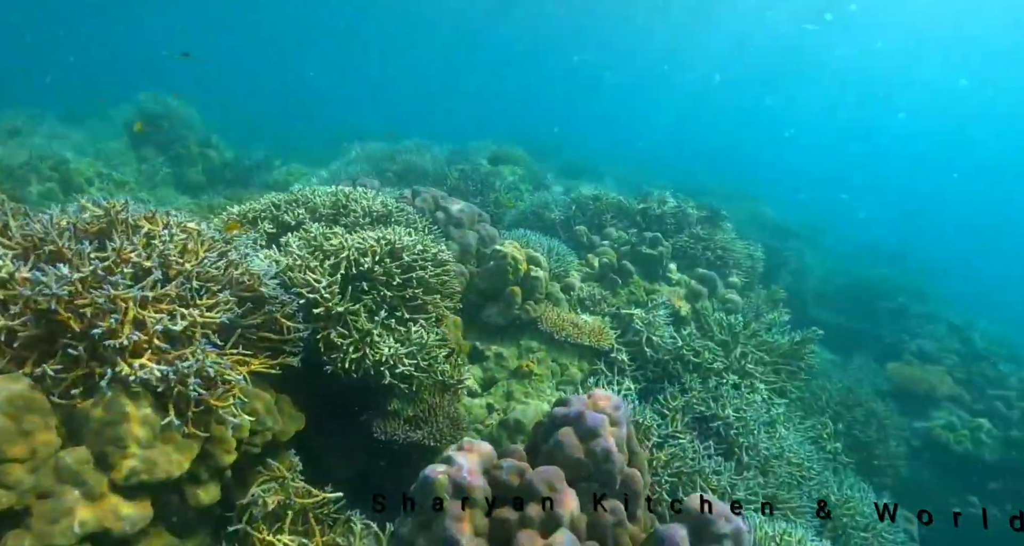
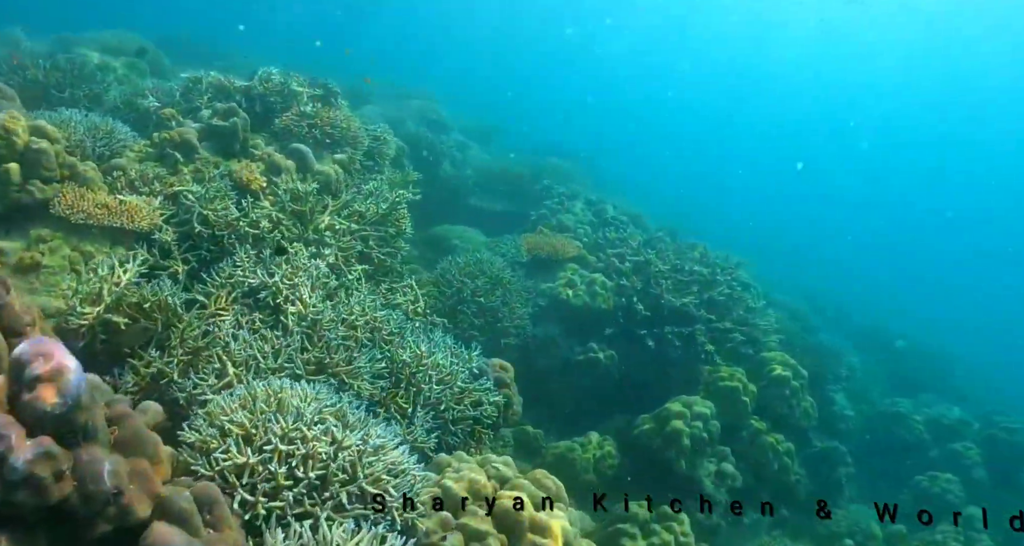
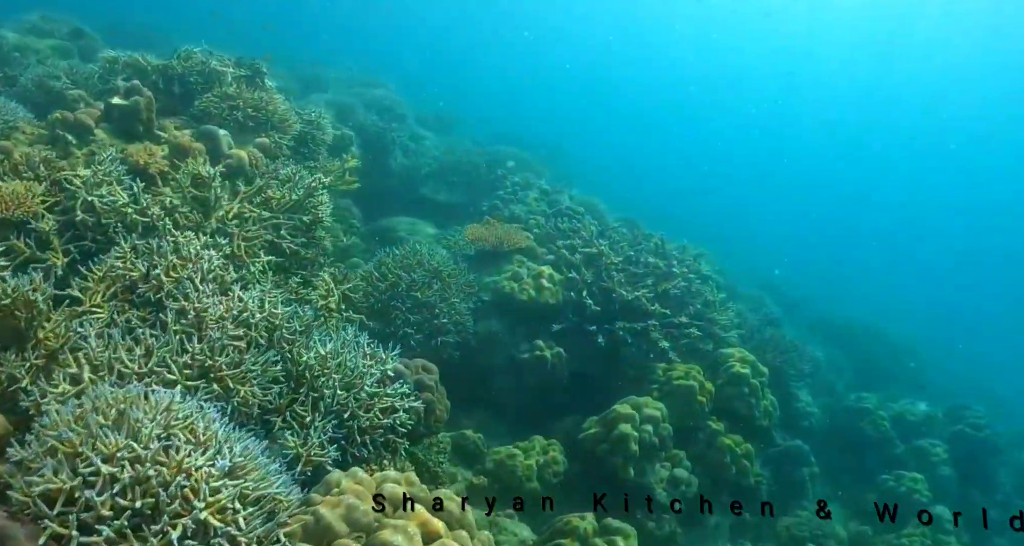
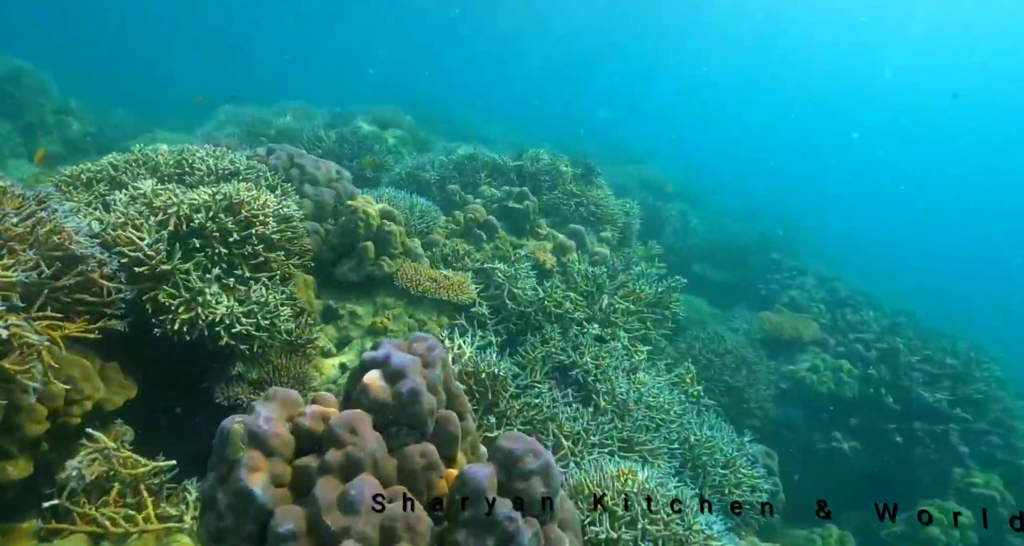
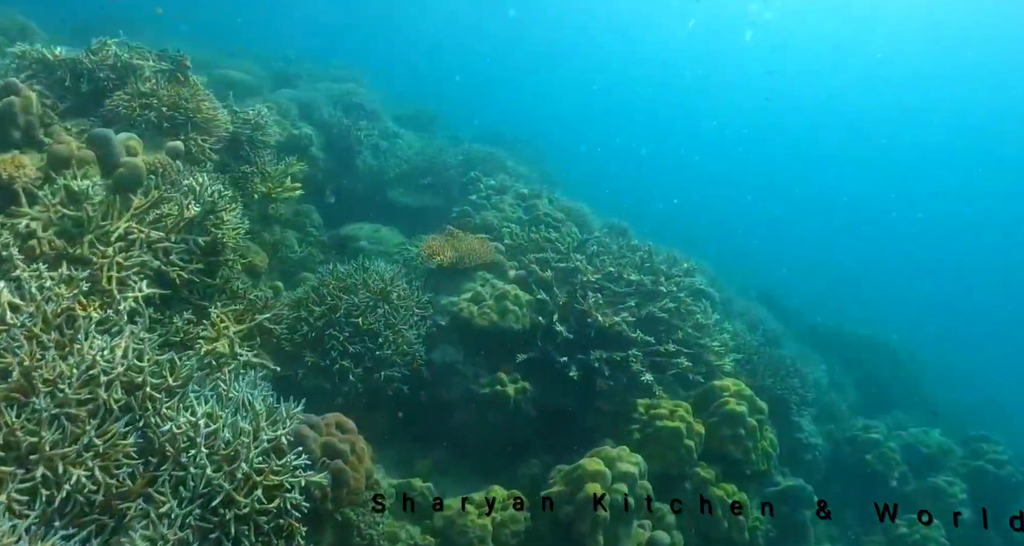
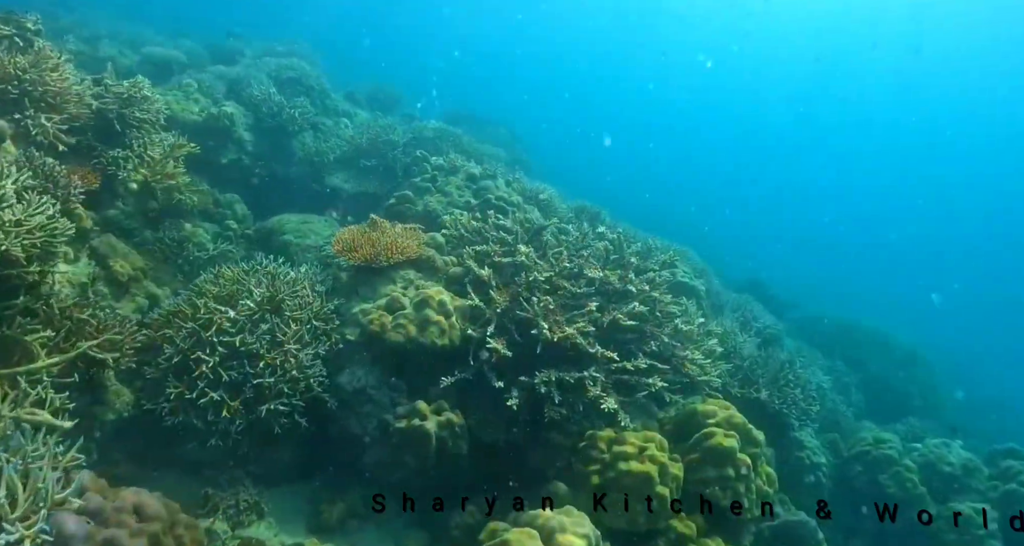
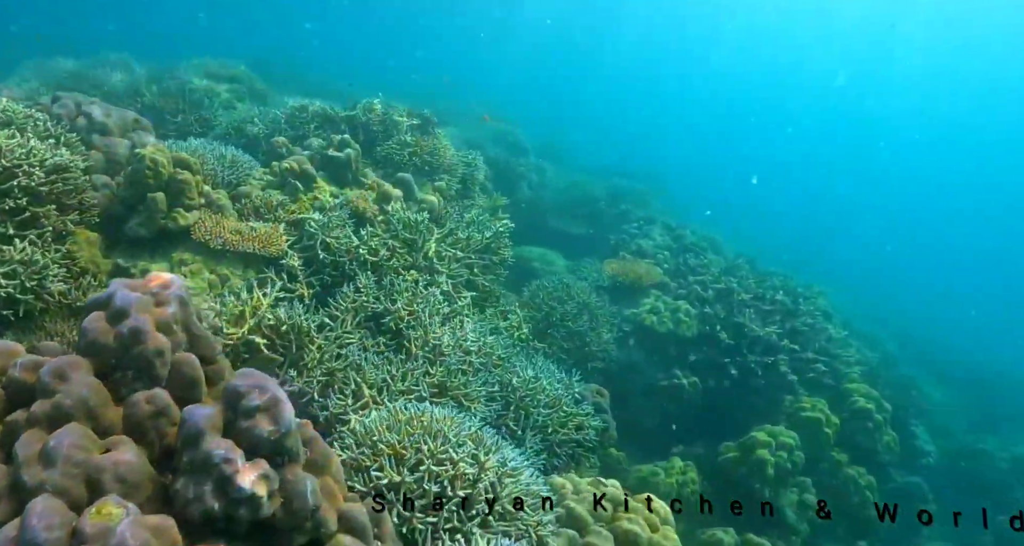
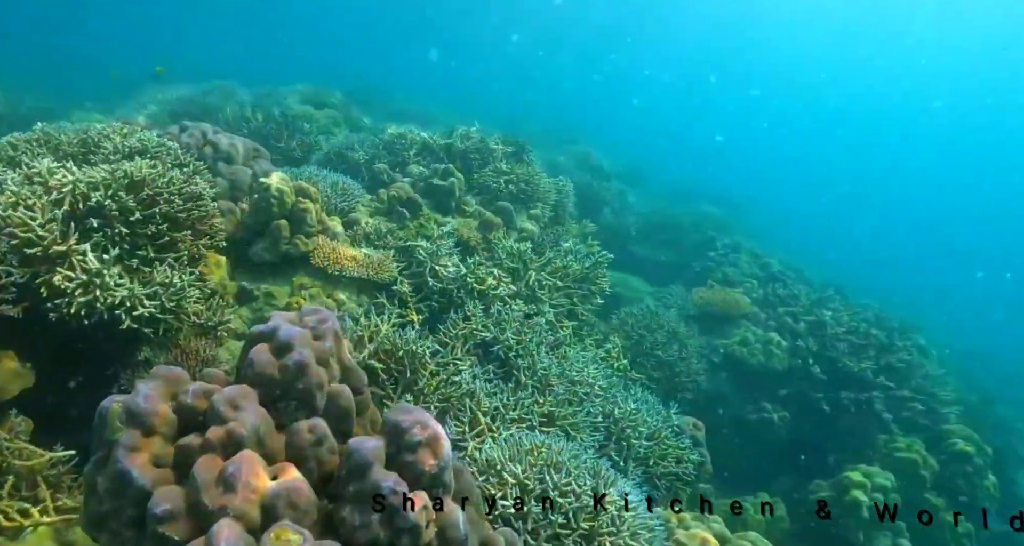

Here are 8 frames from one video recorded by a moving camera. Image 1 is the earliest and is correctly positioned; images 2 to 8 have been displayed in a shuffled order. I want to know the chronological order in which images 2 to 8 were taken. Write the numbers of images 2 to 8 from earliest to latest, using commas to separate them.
4, 8, 7, 2, 3, 5, 6
